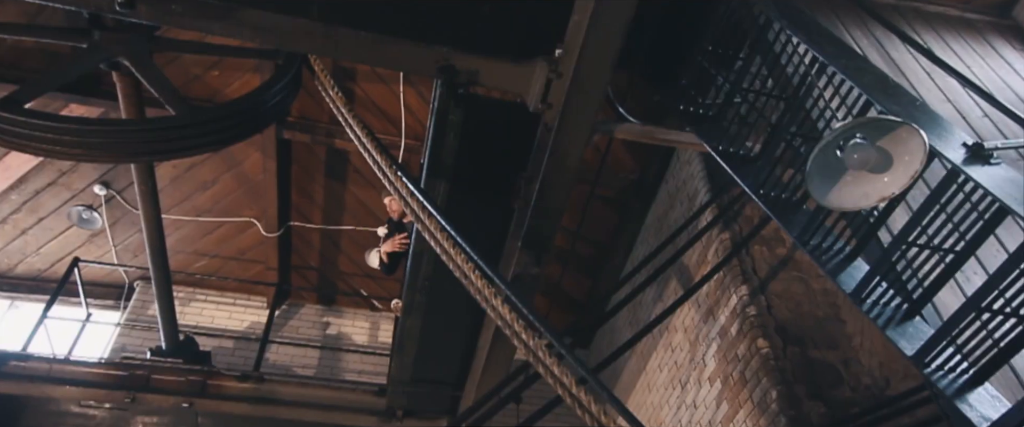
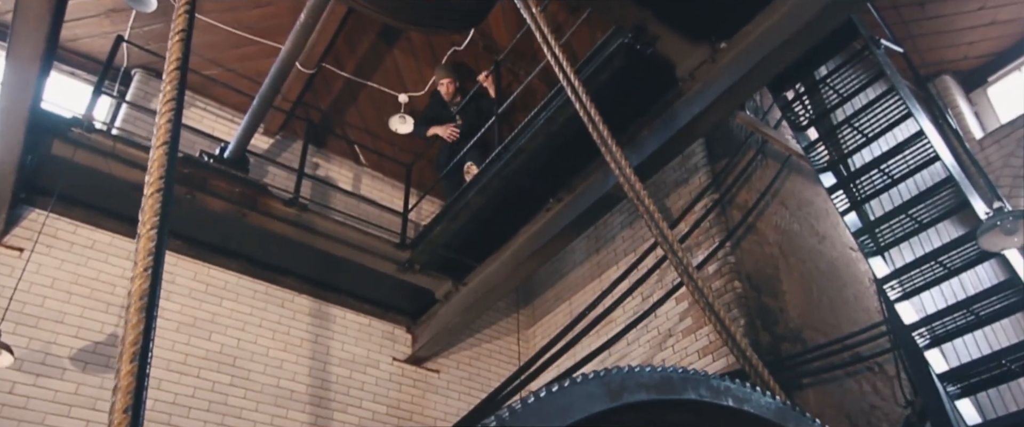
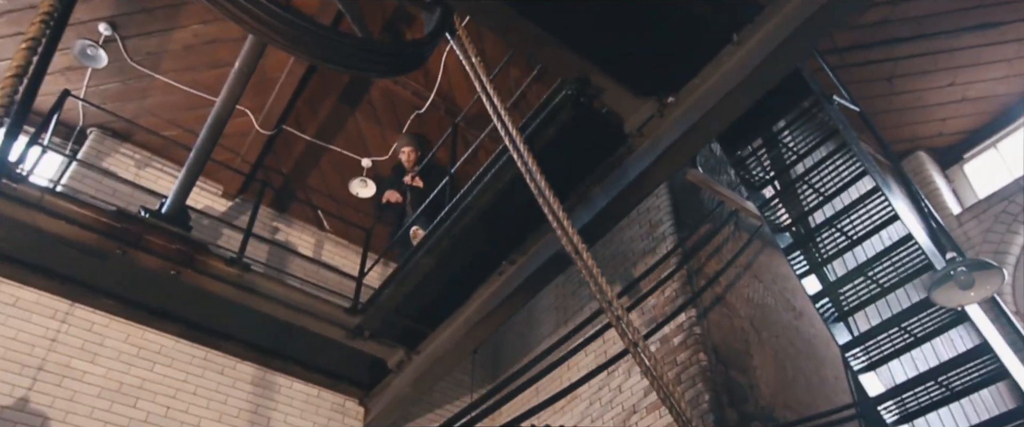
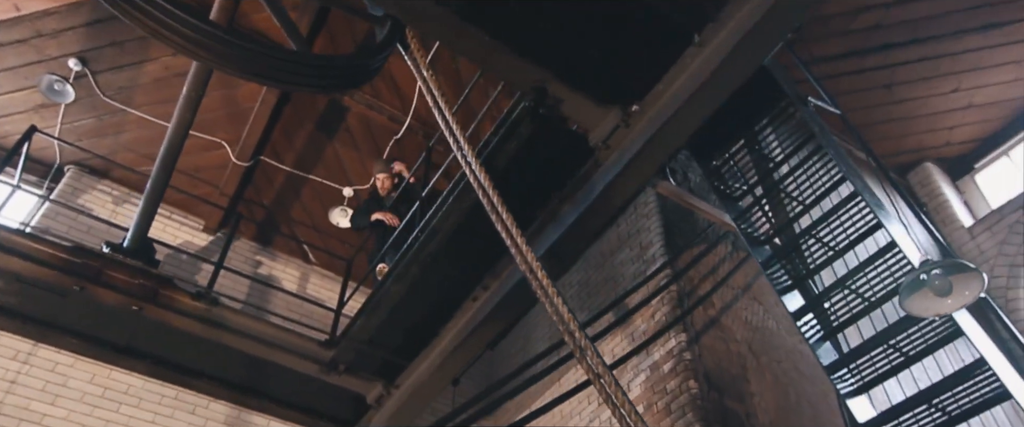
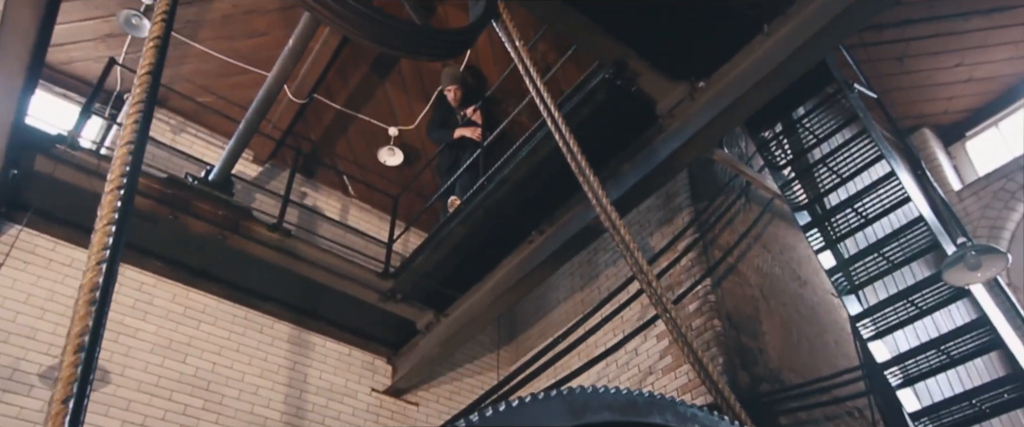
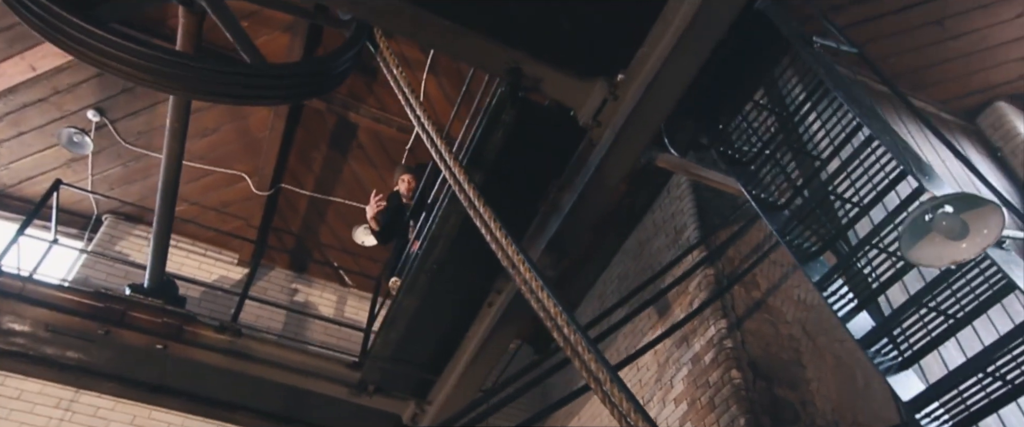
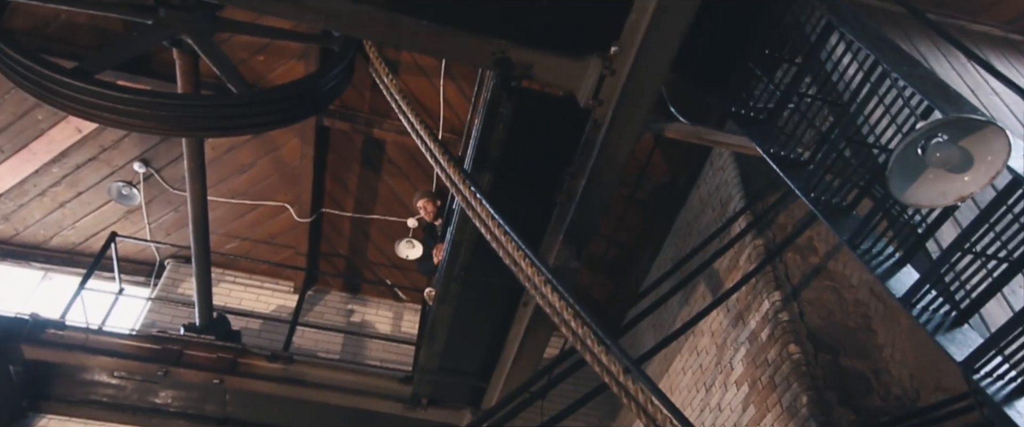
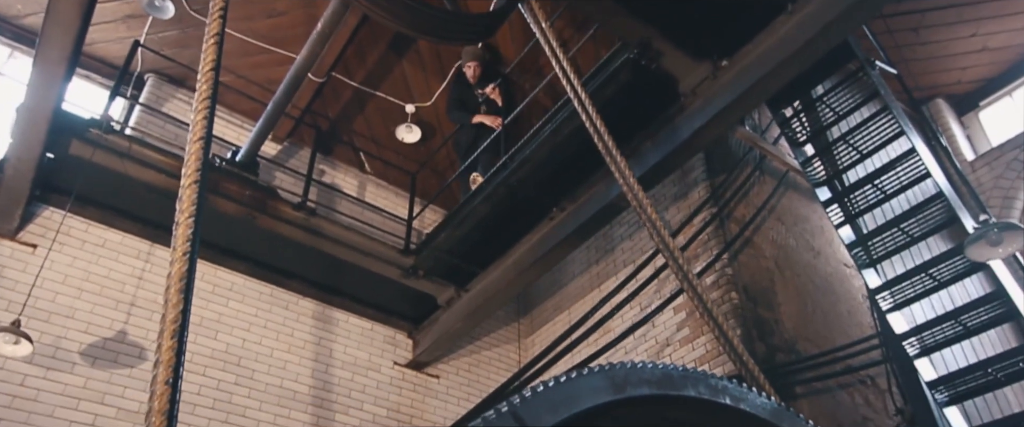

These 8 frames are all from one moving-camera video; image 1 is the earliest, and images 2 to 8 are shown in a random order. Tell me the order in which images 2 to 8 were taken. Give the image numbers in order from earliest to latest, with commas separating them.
7, 6, 4, 3, 5, 8, 2
